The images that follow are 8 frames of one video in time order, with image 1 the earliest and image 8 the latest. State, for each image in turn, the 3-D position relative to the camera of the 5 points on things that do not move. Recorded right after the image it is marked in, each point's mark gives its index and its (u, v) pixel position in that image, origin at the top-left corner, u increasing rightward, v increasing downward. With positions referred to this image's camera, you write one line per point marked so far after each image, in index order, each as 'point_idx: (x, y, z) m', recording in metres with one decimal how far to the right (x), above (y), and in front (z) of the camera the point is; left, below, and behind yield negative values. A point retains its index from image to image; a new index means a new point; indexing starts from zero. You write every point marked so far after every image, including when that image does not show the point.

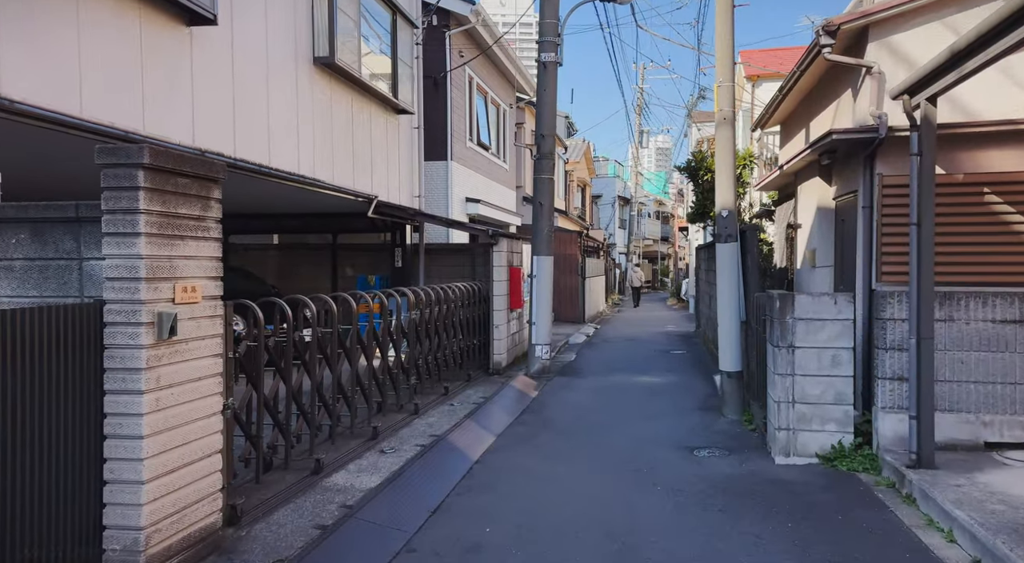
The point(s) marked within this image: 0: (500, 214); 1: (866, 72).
0: (-0.3, +1.6, +17.9) m
1: (+3.0, +1.8, +6.3) m
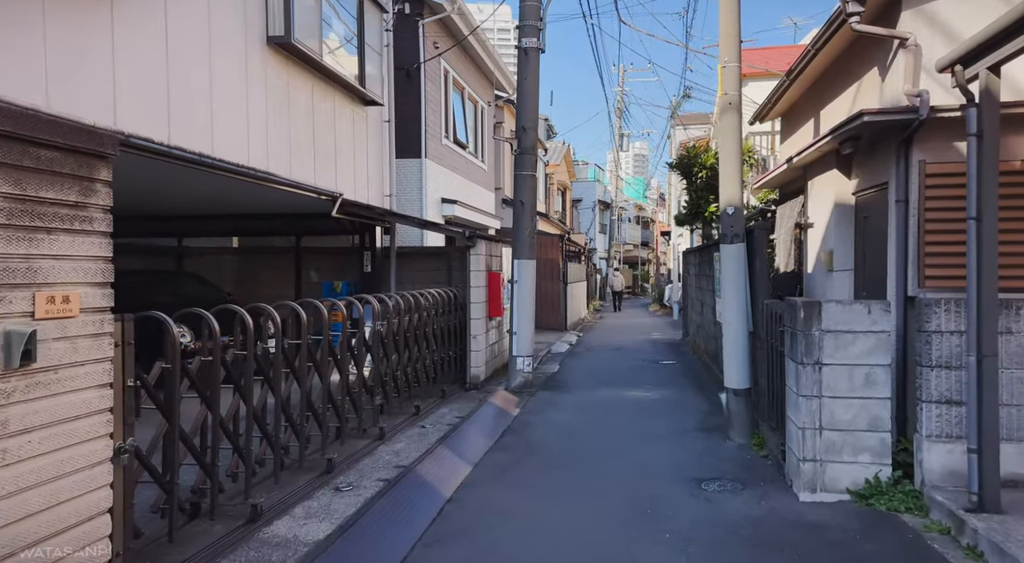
0: (-0.8, +1.5, +16.9) m
1: (+2.8, +1.7, +5.4) m
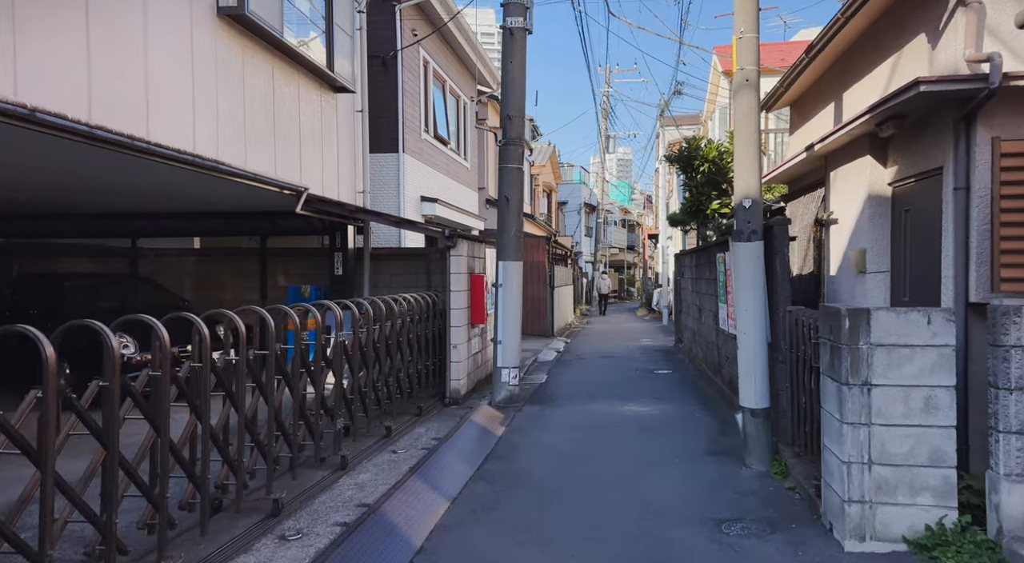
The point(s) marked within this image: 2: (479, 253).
0: (-1.1, +1.4, +16.0) m
1: (+2.7, +1.7, +4.5) m
2: (-0.5, +0.4, +10.3) m
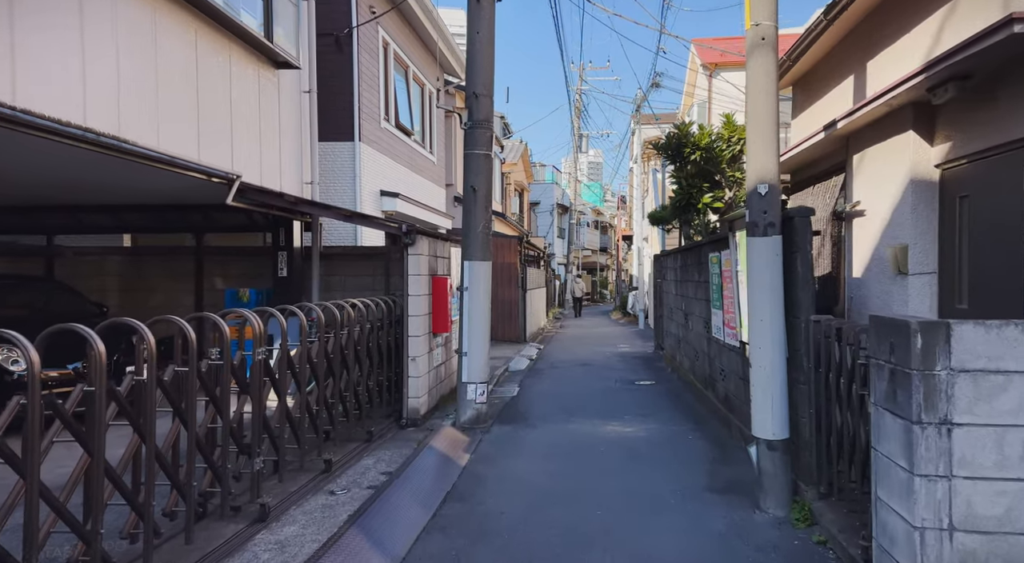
0: (-1.7, +1.4, +14.8) m
1: (+2.5, +1.7, +3.5) m
2: (-0.9, +0.4, +9.1) m
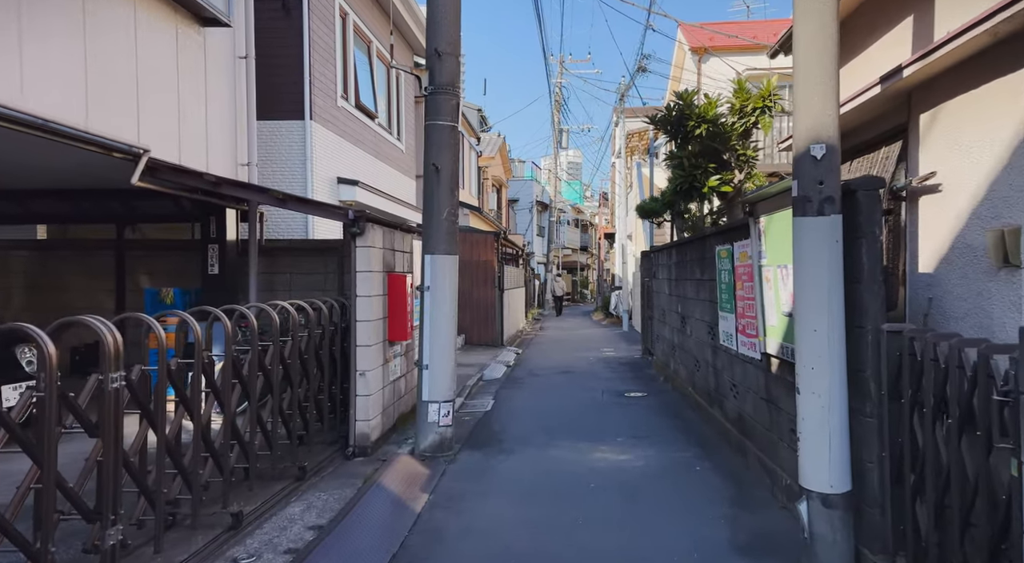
0: (-2.2, +1.4, +13.4) m
1: (+2.4, +1.7, +2.2) m
2: (-1.2, +0.4, +7.7) m
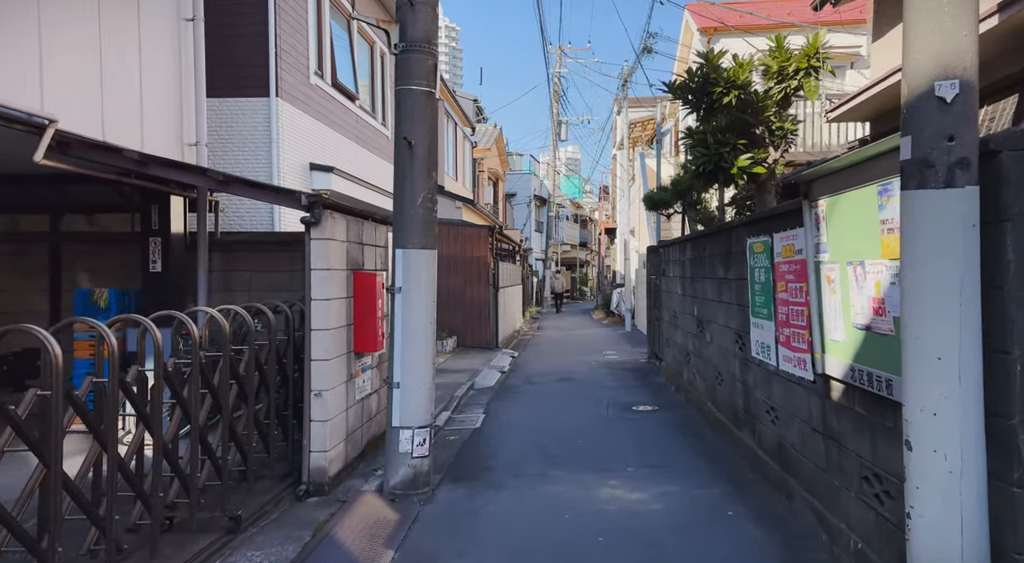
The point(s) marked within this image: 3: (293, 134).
0: (-2.3, +1.4, +12.1) m
1: (+2.3, +1.7, +1.0) m
2: (-1.2, +0.4, +6.5) m
3: (-2.8, +1.9, +9.6) m
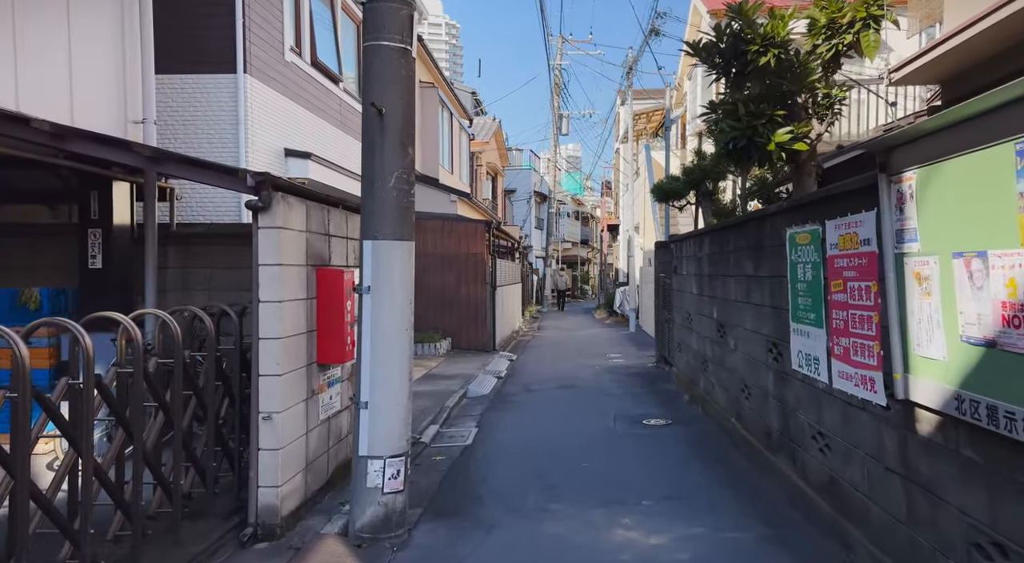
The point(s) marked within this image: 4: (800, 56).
0: (-2.3, +1.4, +11.2) m
1: (+2.3, +1.7, 0.0) m
2: (-1.3, +0.4, +5.5) m
3: (-2.8, +1.9, +8.6) m
4: (+2.0, +1.5, +5.0) m
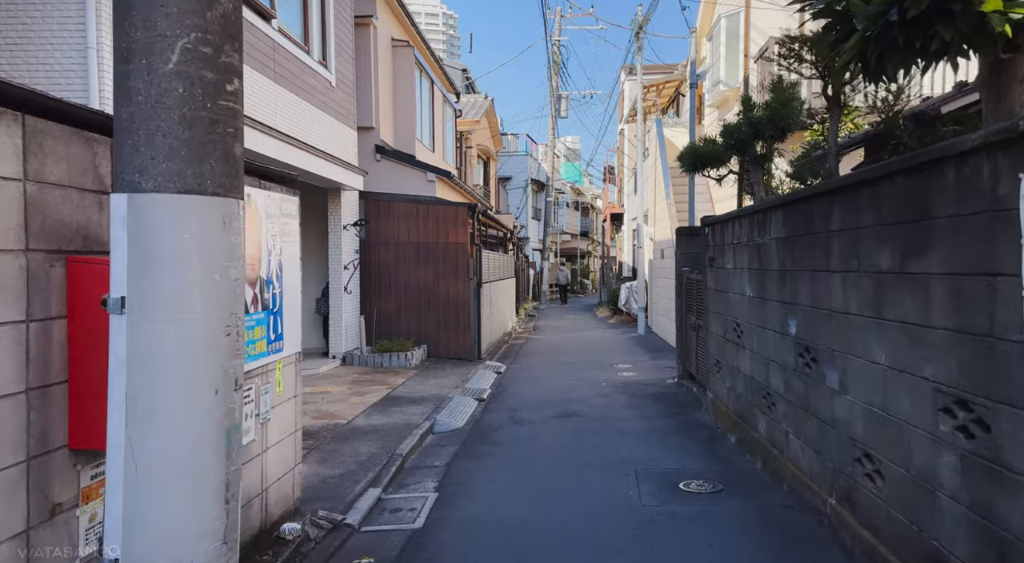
0: (-2.5, +1.5, +8.6) m
1: (+2.1, +1.6, -2.6) m
2: (-1.5, +0.4, +2.9) m
3: (-3.0, +1.9, +6.0) m
4: (+1.8, +1.5, +2.5) m
